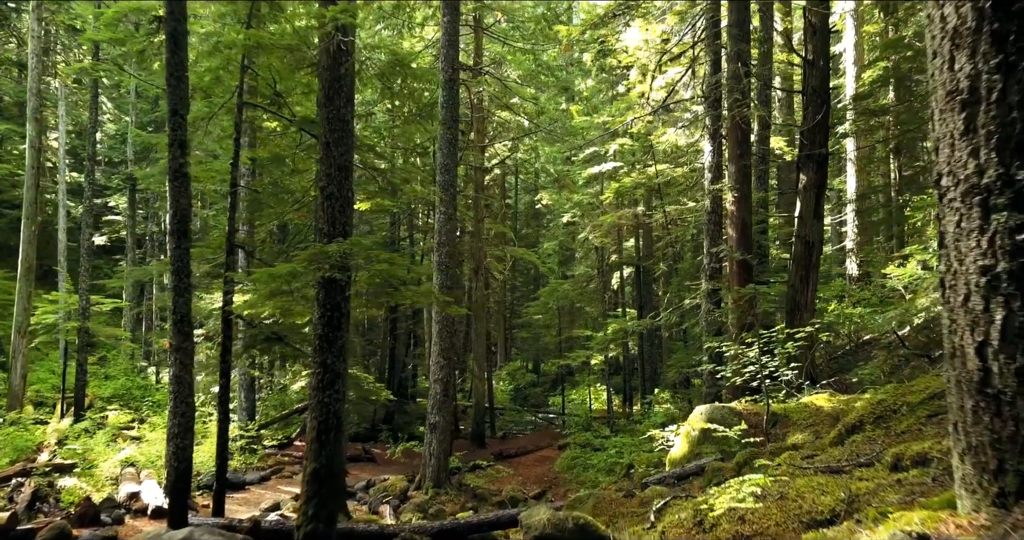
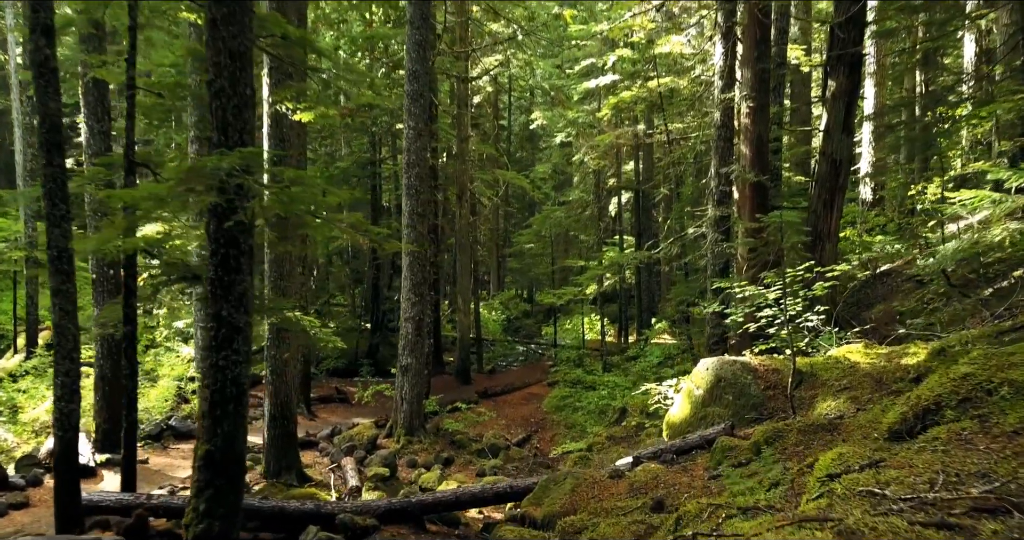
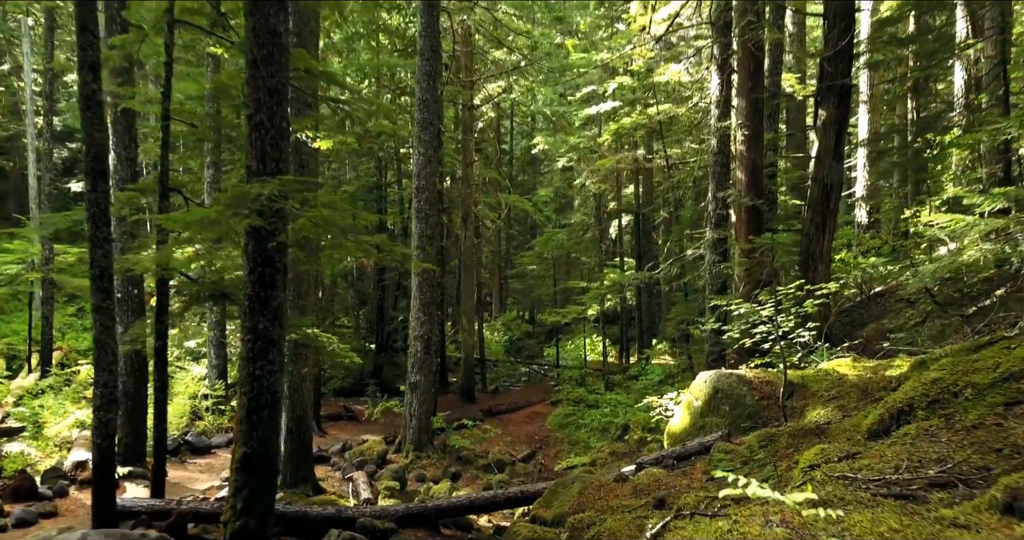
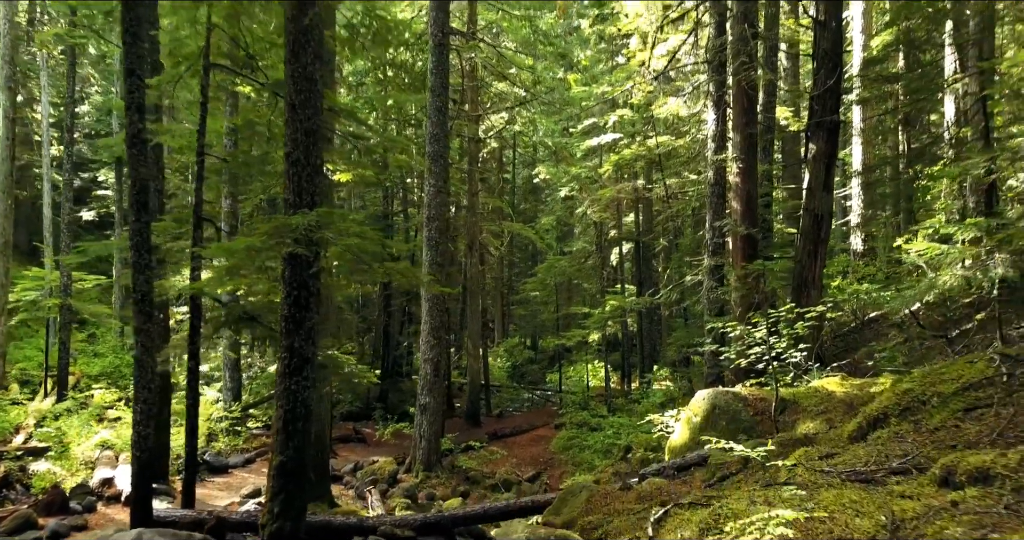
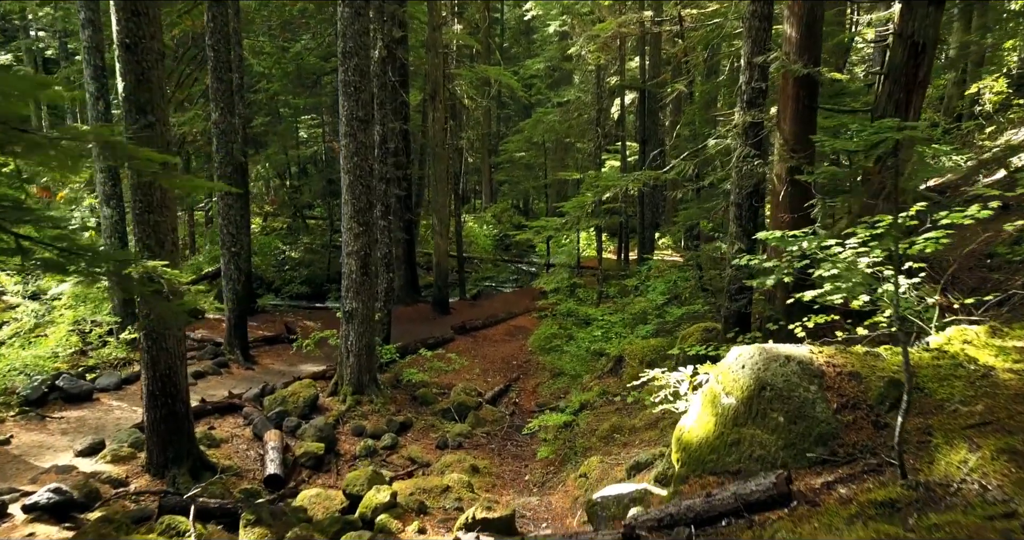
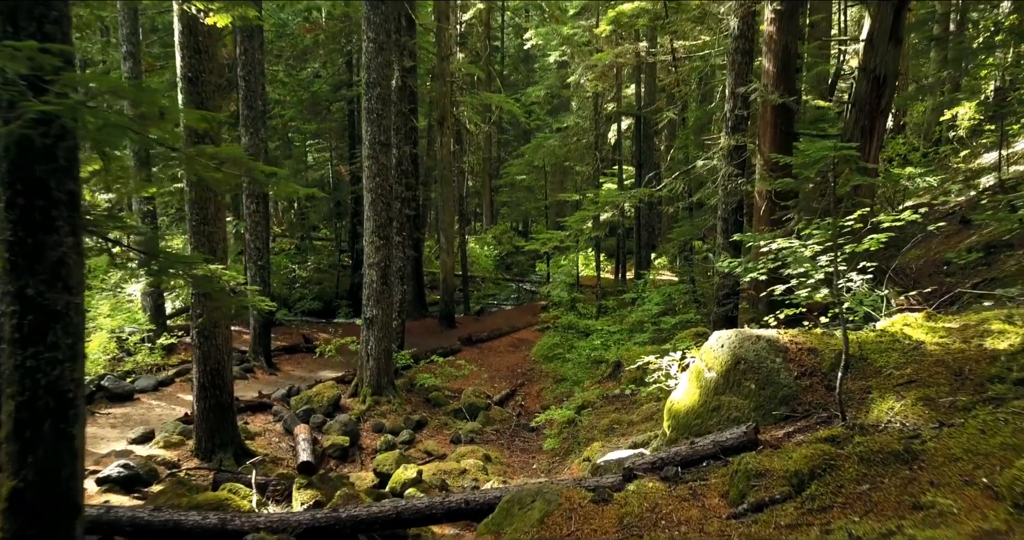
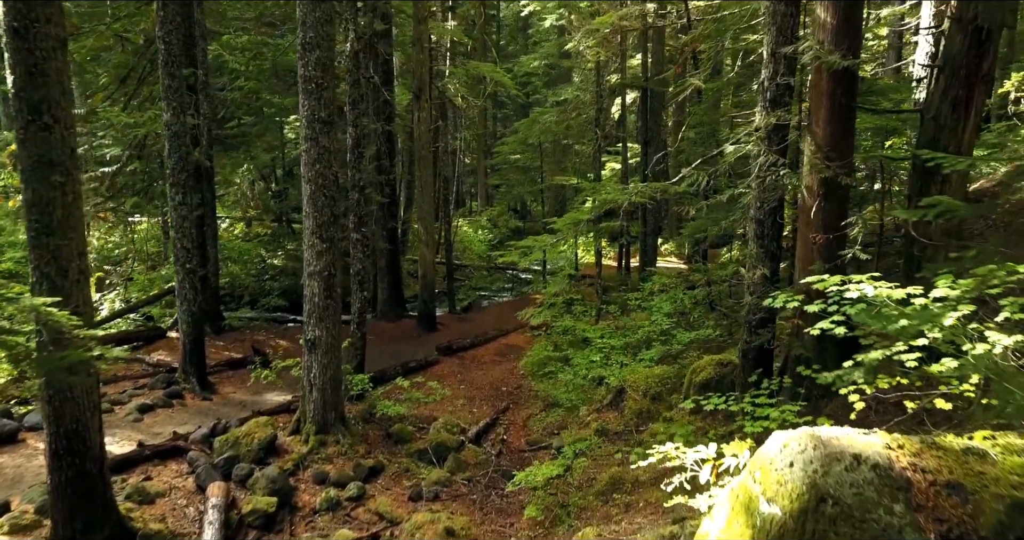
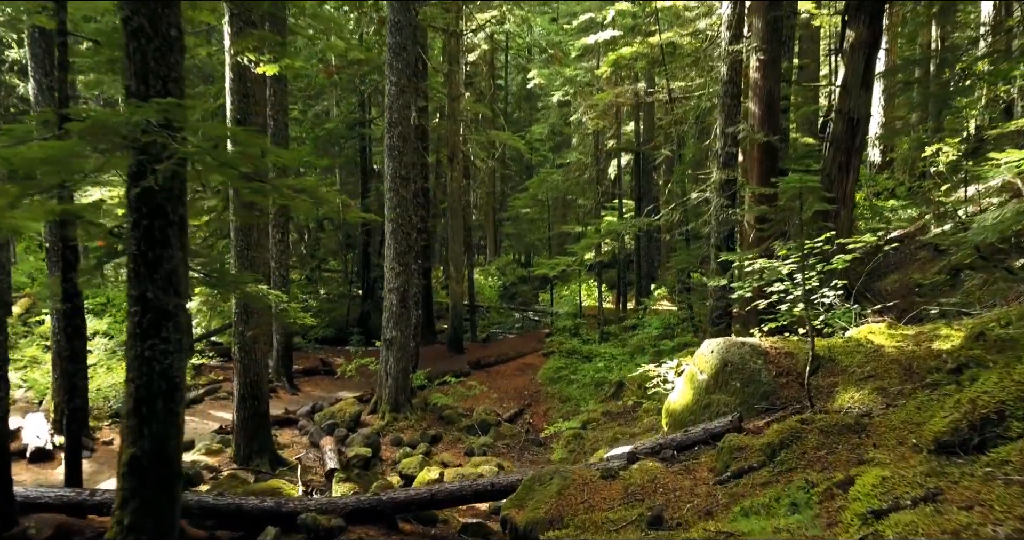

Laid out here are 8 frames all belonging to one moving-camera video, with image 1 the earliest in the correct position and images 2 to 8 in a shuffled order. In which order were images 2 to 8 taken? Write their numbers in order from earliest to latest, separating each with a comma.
4, 3, 2, 8, 6, 5, 7
